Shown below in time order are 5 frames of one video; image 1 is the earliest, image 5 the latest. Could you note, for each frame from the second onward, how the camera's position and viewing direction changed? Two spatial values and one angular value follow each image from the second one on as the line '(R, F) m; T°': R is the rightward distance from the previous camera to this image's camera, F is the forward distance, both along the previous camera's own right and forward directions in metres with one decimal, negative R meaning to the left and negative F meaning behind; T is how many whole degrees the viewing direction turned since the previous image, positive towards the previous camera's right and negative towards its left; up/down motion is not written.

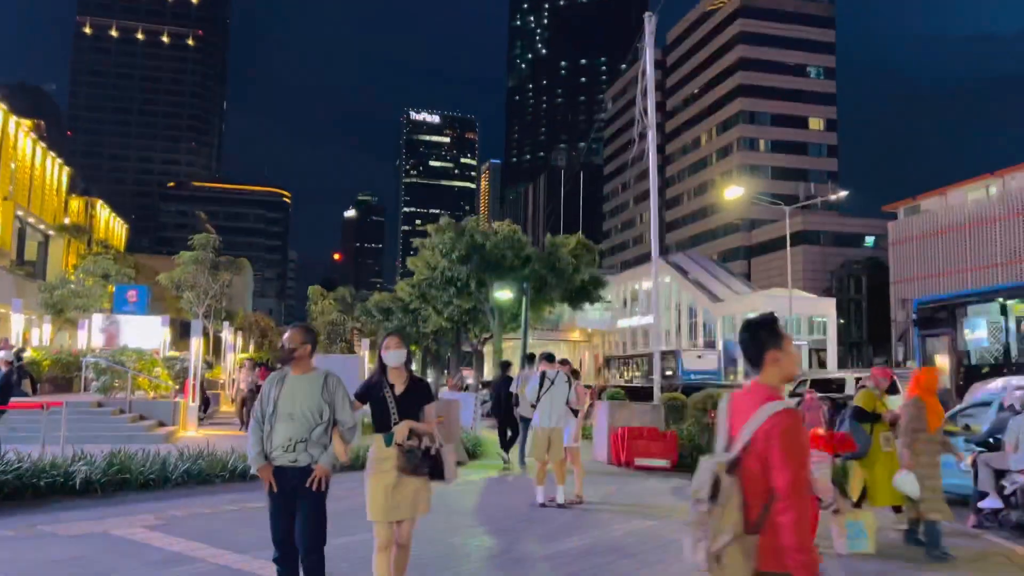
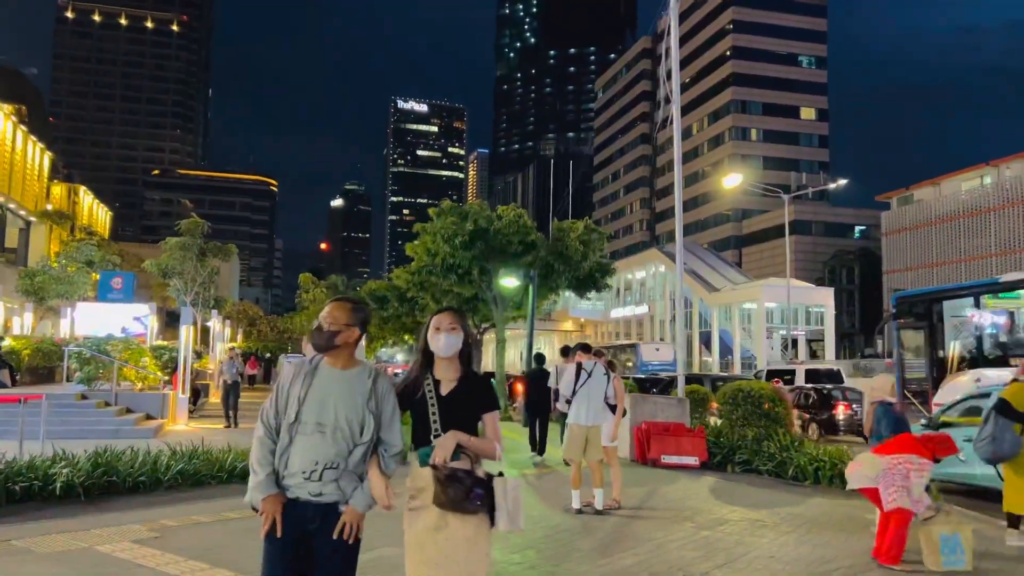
(-0.5, +1.0) m; +1°
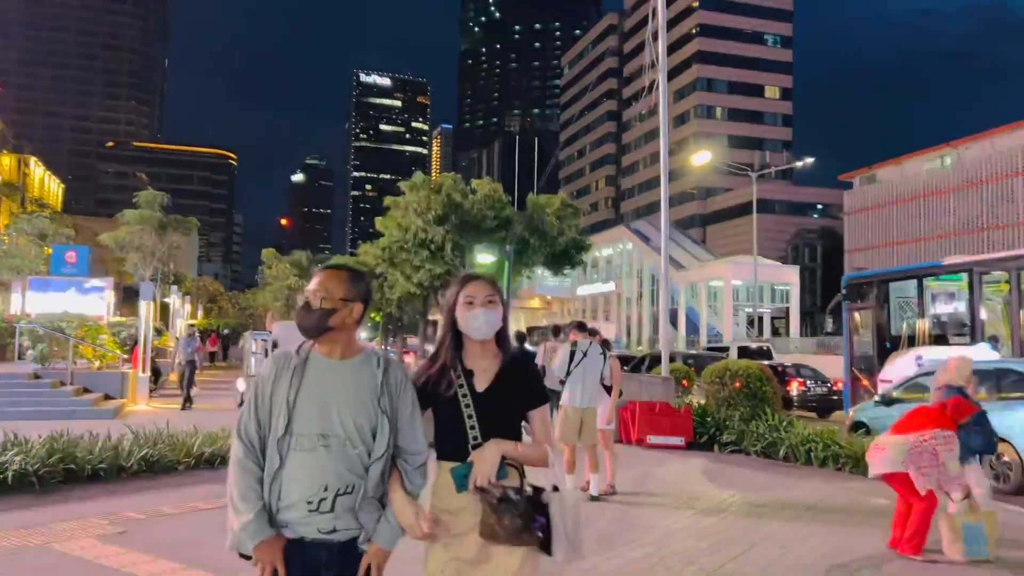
(-0.3, +0.5) m; +3°
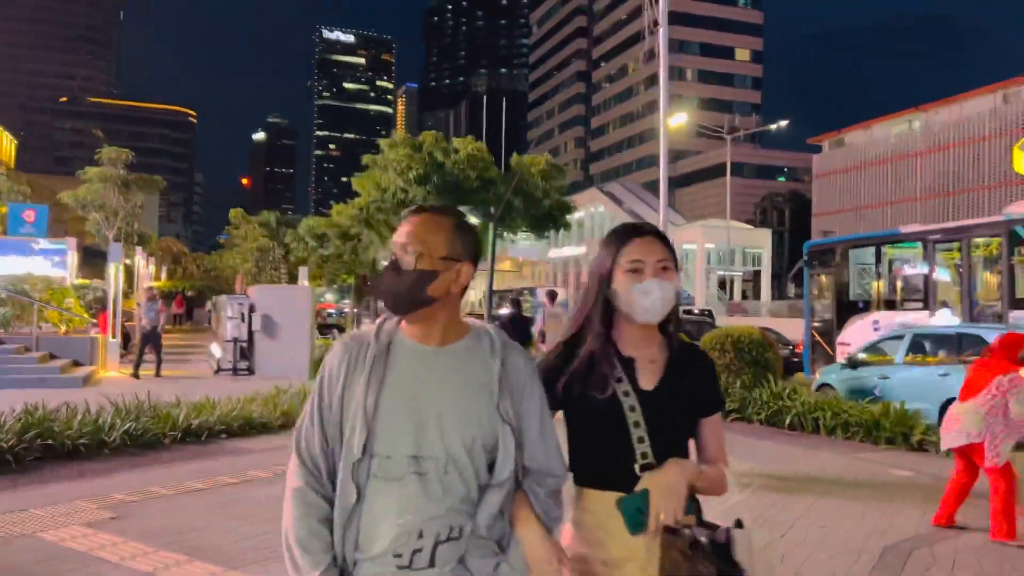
(-0.5, +0.5) m; +2°
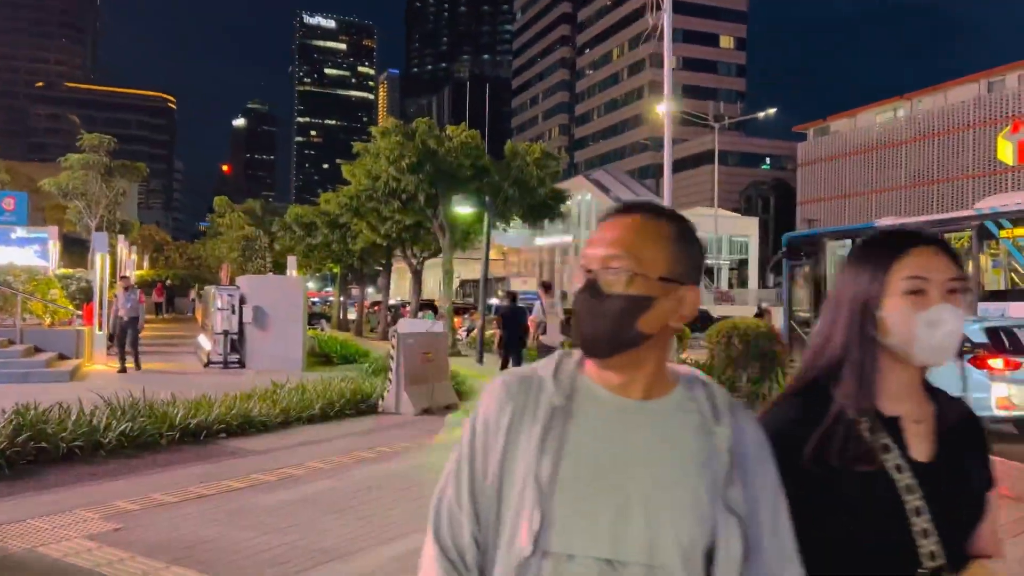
(-0.3, +0.3) m; +1°
